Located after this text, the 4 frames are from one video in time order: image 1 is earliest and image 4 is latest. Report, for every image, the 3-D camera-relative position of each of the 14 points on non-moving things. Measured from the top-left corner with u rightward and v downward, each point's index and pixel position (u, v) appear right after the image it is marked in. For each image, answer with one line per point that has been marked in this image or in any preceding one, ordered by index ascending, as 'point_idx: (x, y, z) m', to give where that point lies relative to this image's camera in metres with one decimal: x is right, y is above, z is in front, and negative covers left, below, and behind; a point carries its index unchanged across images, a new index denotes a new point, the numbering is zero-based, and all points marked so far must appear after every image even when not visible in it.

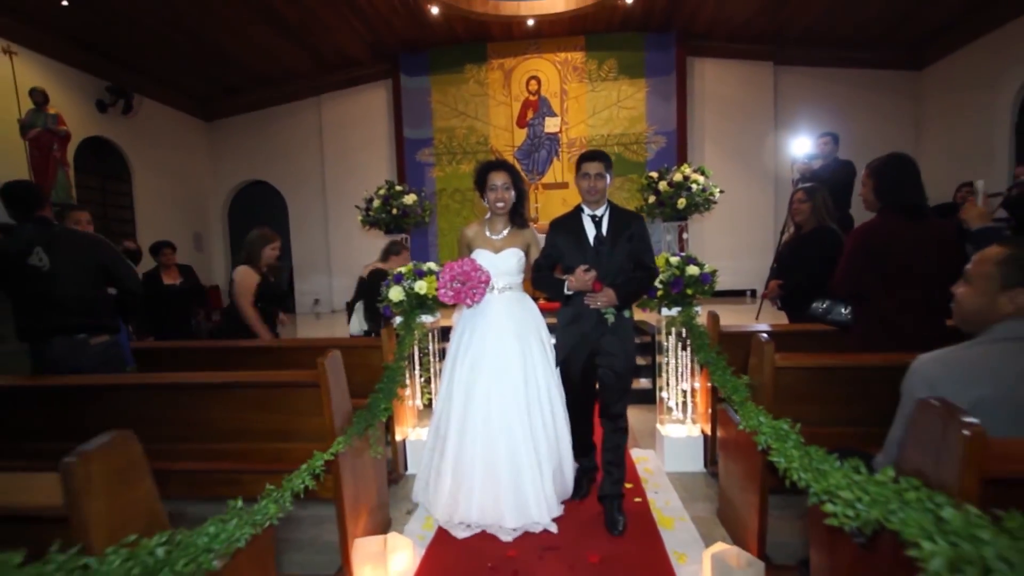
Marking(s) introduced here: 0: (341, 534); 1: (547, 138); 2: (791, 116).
0: (-0.9, -1.3, +2.3) m
1: (+0.7, +3.0, +8.9) m
2: (+5.6, +3.5, +9.1) m
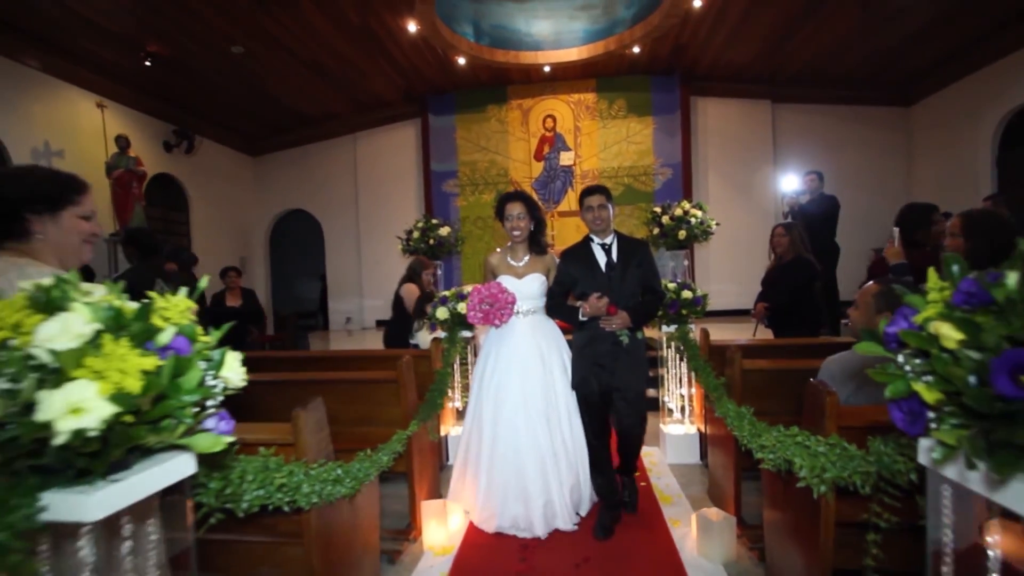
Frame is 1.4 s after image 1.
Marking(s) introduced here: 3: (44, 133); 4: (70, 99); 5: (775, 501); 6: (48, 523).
0: (-0.7, -1.4, +3.1) m
1: (+1.1, +2.6, +9.8) m
2: (+6.0, +3.0, +9.8) m
3: (-7.0, +2.3, +6.6) m
4: (-7.0, +3.0, +7.0) m
5: (+1.4, -1.1, +2.4) m
6: (-0.9, -0.5, +0.9) m
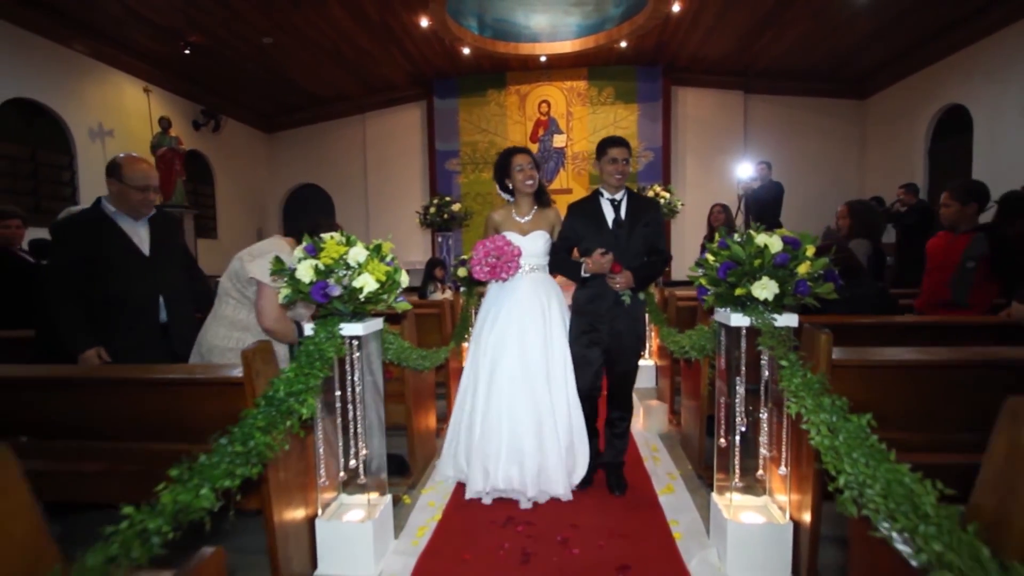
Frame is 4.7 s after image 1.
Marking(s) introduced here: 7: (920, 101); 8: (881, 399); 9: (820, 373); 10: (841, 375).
0: (-0.6, -1.1, +4.4) m
1: (+1.1, +3.3, +10.9) m
2: (+6.0, +3.7, +11.0) m
3: (-7.0, +2.9, +7.6) m
4: (-7.0, +3.6, +7.9) m
5: (+1.4, -0.8, +3.7) m
6: (-0.8, -0.2, +2.2) m
7: (+8.4, +3.9, +9.3) m
8: (+1.7, -0.5, +2.1) m
9: (+1.3, -0.4, +1.9) m
10: (+1.5, -0.4, +2.0) m
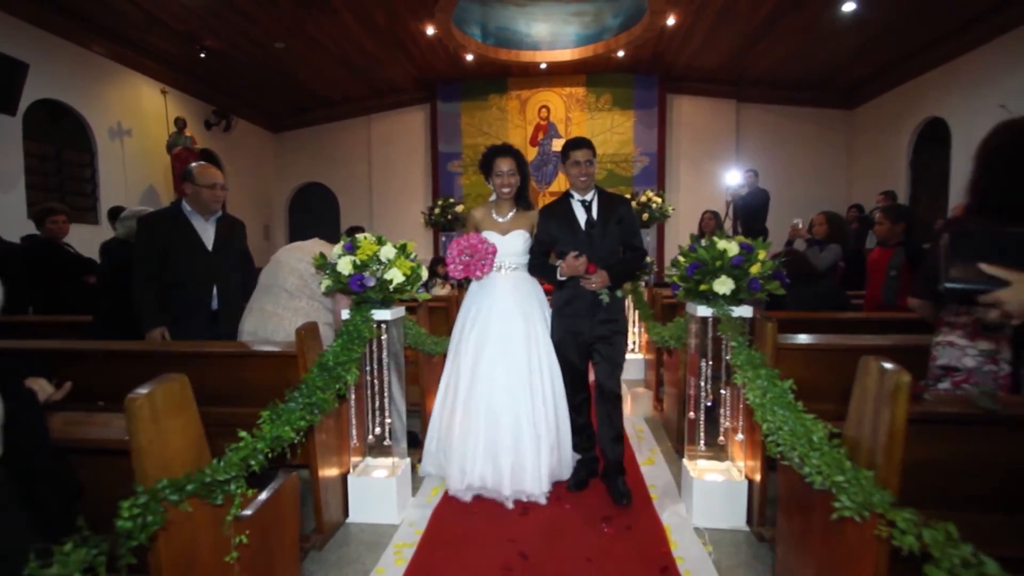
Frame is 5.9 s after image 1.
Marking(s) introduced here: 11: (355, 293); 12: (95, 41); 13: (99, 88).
0: (-0.6, -1.0, +4.8) m
1: (+1.1, +3.3, +11.3) m
2: (+6.0, +3.7, +11.5) m
3: (-7.0, +3.1, +7.9) m
4: (-7.0, +3.8, +8.3) m
5: (+1.4, -0.8, +4.1) m
6: (-0.8, -0.2, +2.6) m
7: (+8.5, +3.8, +9.8) m
8: (+1.7, -0.5, +2.5) m
9: (+1.3, -0.3, +2.3) m
10: (+1.5, -0.4, +2.5) m
11: (-0.9, 0.0, +2.5) m
12: (-6.9, +4.1, +7.5) m
13: (-7.0, +3.4, +7.7) m
